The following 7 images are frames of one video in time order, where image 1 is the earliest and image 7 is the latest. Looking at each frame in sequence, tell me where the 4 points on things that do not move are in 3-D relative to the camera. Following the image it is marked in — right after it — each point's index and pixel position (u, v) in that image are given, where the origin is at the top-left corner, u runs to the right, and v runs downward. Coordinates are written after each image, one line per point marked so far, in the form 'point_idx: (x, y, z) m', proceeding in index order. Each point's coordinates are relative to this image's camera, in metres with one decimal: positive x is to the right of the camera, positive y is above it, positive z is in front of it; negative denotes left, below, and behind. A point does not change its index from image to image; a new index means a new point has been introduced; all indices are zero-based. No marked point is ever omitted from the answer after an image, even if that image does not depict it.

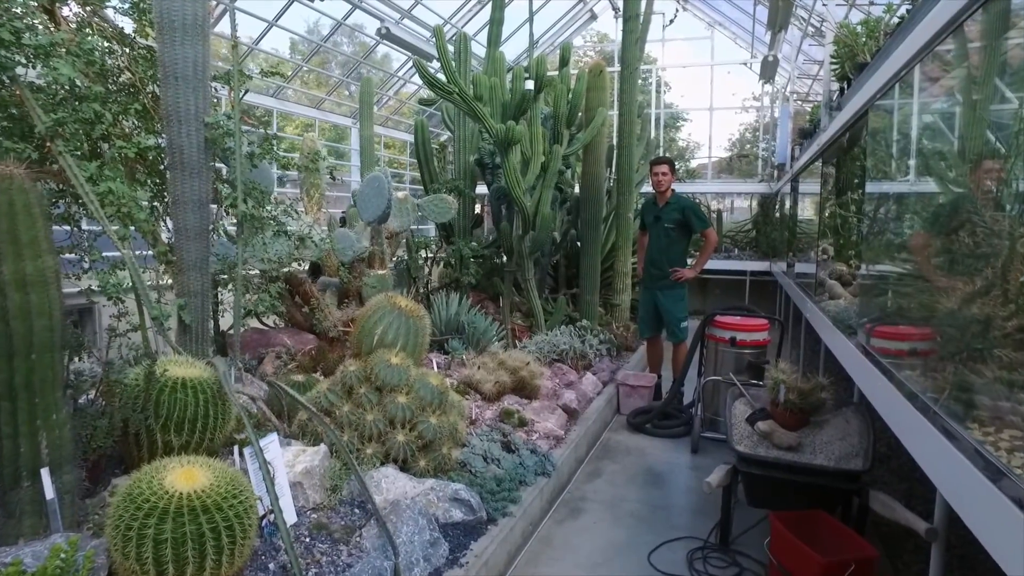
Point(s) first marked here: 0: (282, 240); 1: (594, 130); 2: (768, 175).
0: (-1.5, +0.3, +3.5) m
1: (+0.8, +1.5, +5.2) m
2: (+4.8, +2.1, +9.8) m
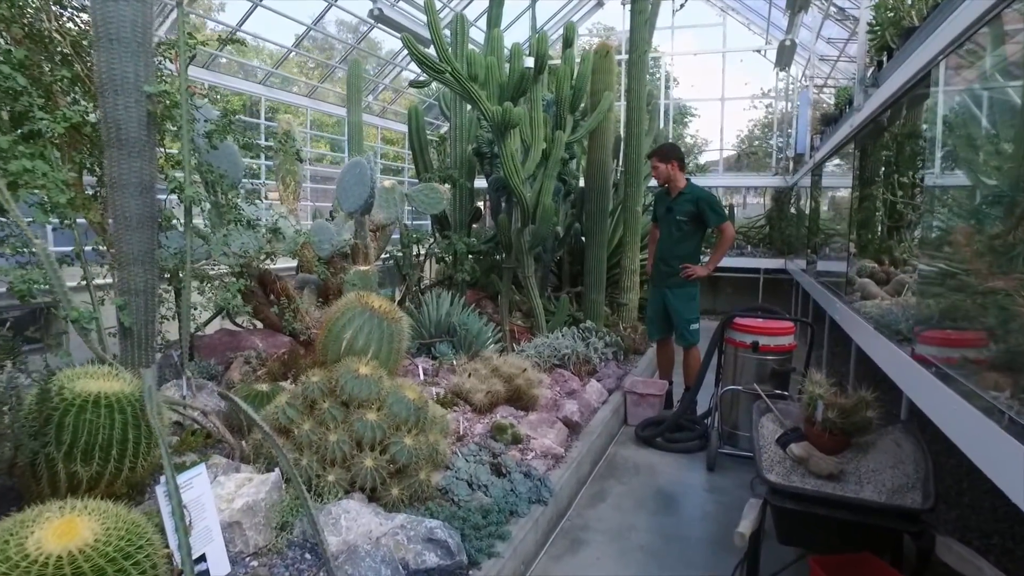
0: (-1.6, +0.3, +3.1) m
1: (+0.8, +1.6, +4.8) m
2: (+4.8, +2.1, +9.4) m
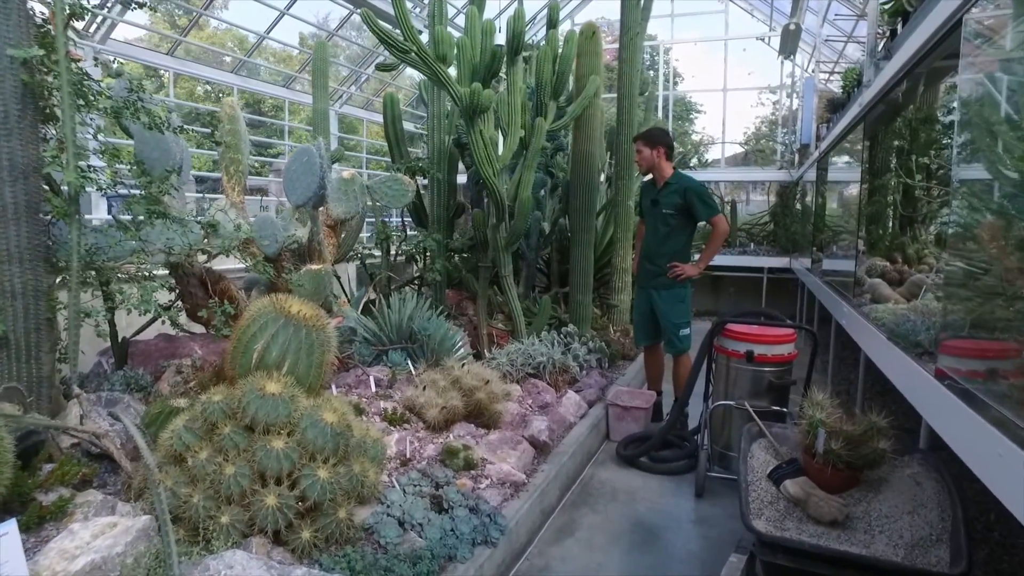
0: (-1.8, +0.3, +2.8) m
1: (+0.6, +1.6, +4.4) m
2: (+4.7, +2.1, +8.9) m
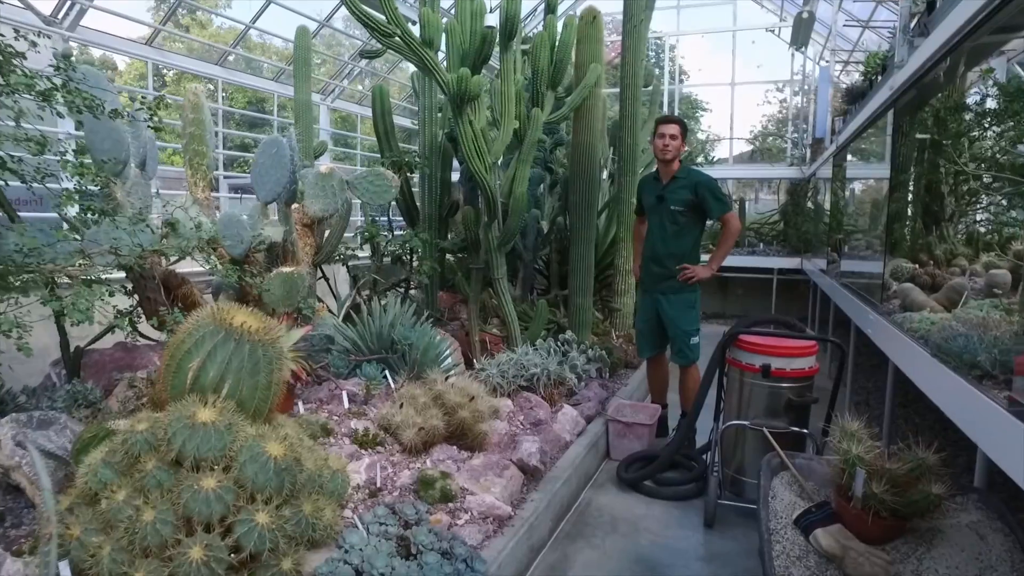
0: (-1.8, +0.3, +2.5) m
1: (+0.6, +1.5, +4.1) m
2: (+4.7, +2.1, +8.6) m
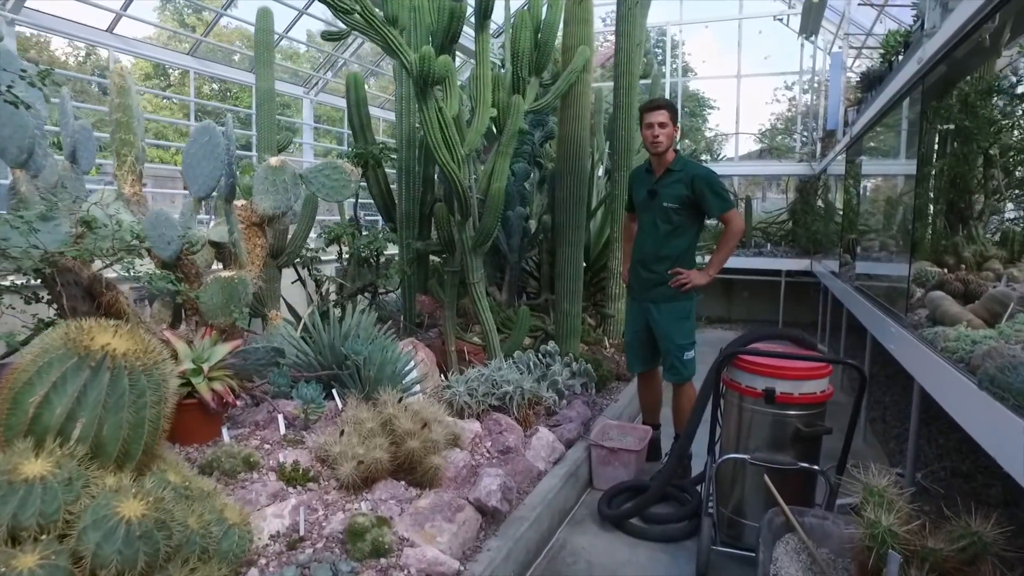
0: (-2.0, +0.3, +2.1) m
1: (+0.4, +1.5, +3.7) m
2: (+4.6, +2.1, +8.2) m
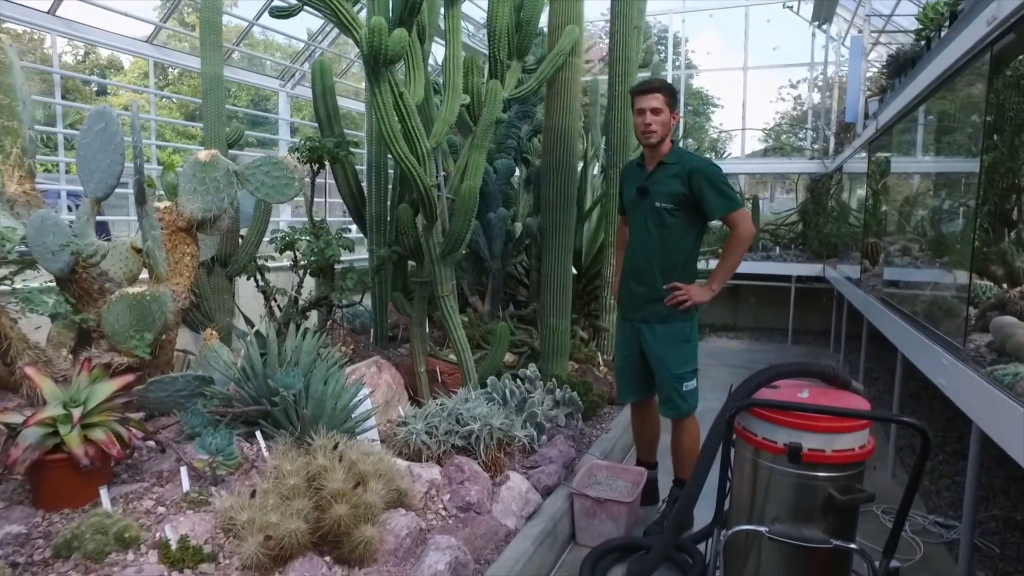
0: (-2.1, +0.2, +1.7) m
1: (+0.3, +1.4, +3.3) m
2: (+4.5, +2.0, +7.7) m
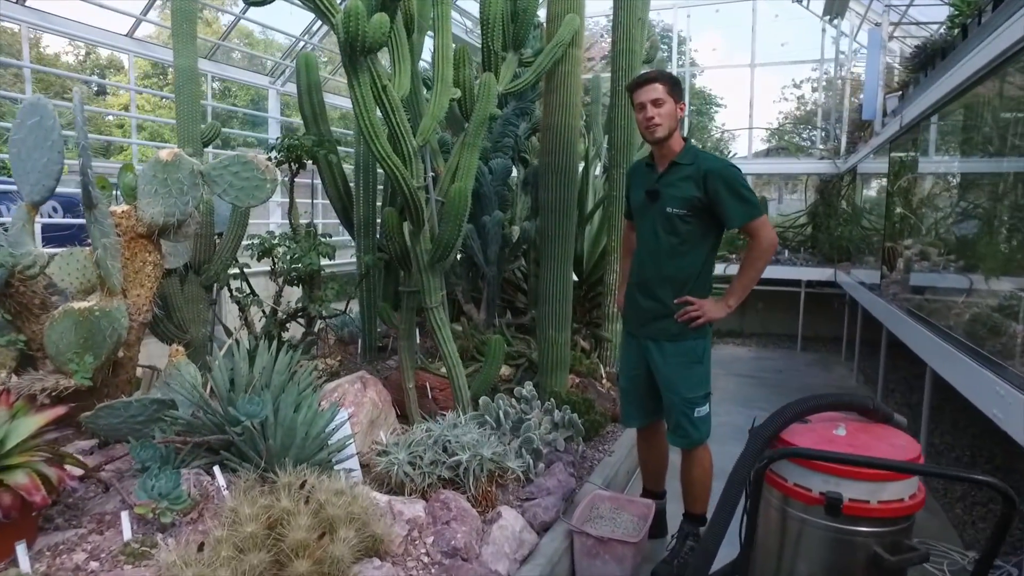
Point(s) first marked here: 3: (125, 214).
0: (-2.2, +0.1, +1.5) m
1: (+0.3, +1.4, +3.0) m
2: (+4.5, +1.9, +7.4) m
3: (-1.7, +0.3, +2.3) m
